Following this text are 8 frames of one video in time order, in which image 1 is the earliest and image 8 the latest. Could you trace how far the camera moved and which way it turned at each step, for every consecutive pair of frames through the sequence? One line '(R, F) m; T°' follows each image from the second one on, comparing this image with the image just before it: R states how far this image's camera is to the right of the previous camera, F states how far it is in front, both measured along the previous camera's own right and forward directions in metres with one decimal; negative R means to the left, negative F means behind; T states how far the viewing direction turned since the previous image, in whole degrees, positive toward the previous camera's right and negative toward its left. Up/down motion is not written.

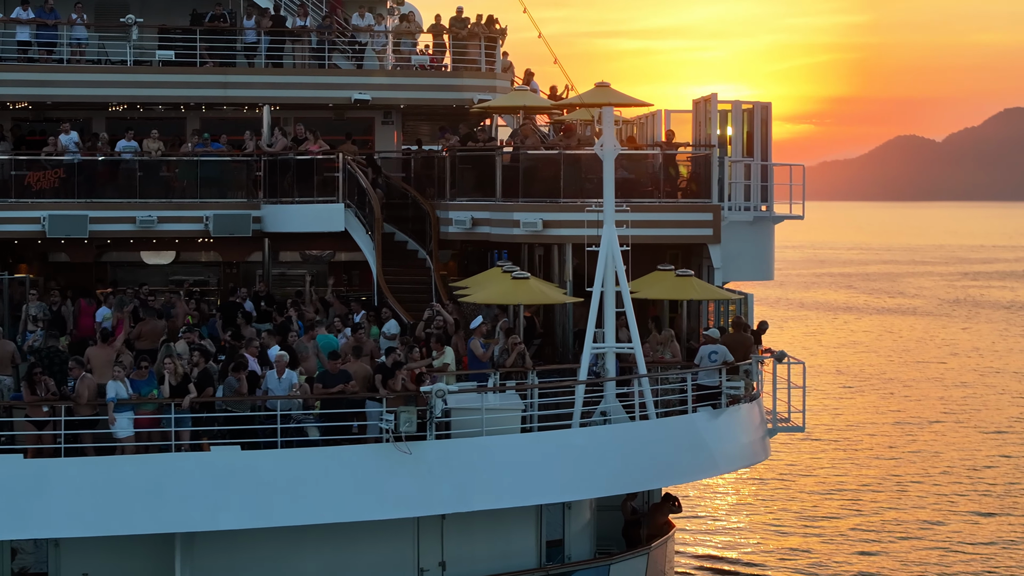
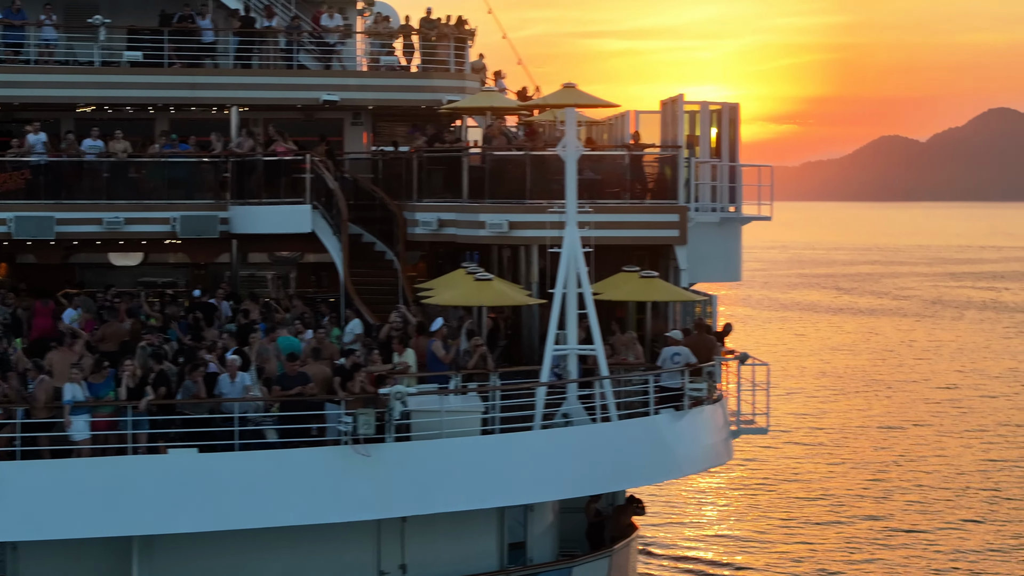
(+0.4, +0.1) m; 0°
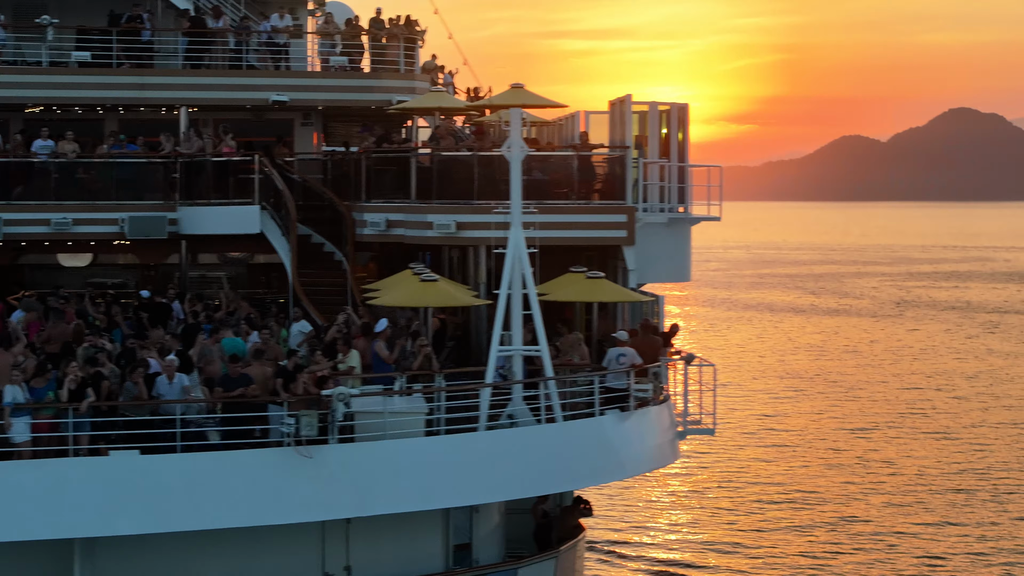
(+0.3, 0.0) m; +1°
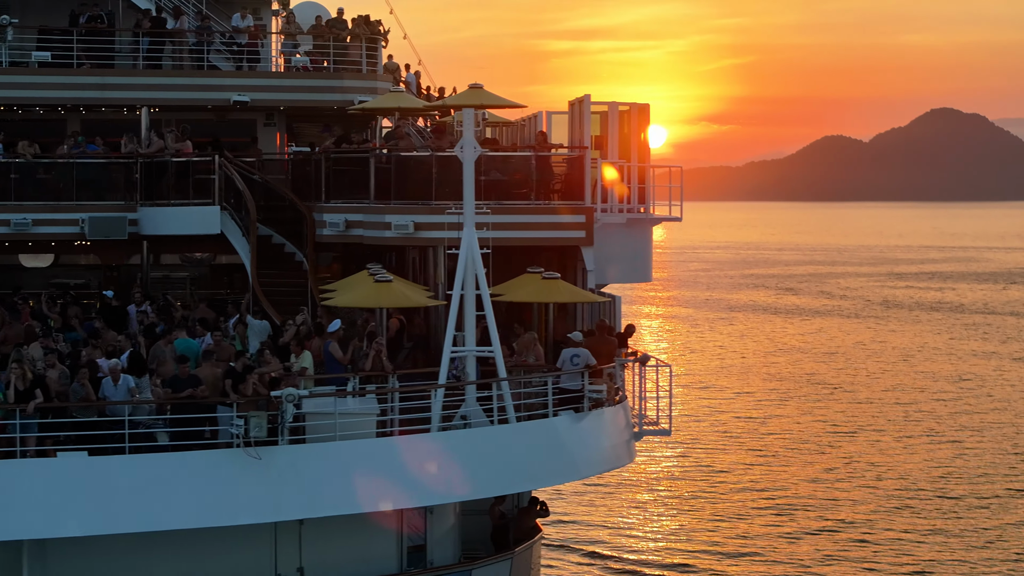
(+0.5, 0.0) m; +1°
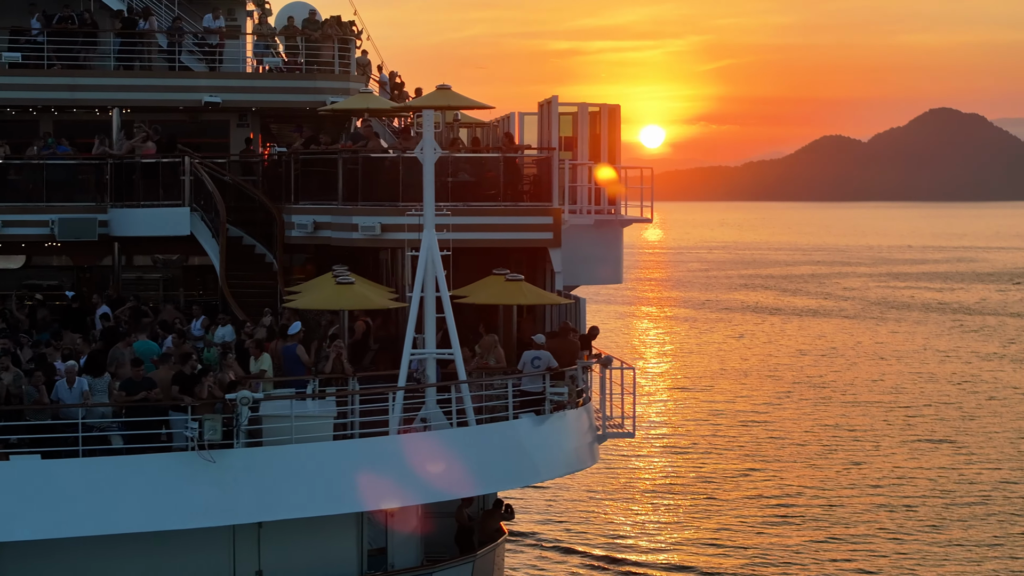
(+0.7, +0.1) m; 0°
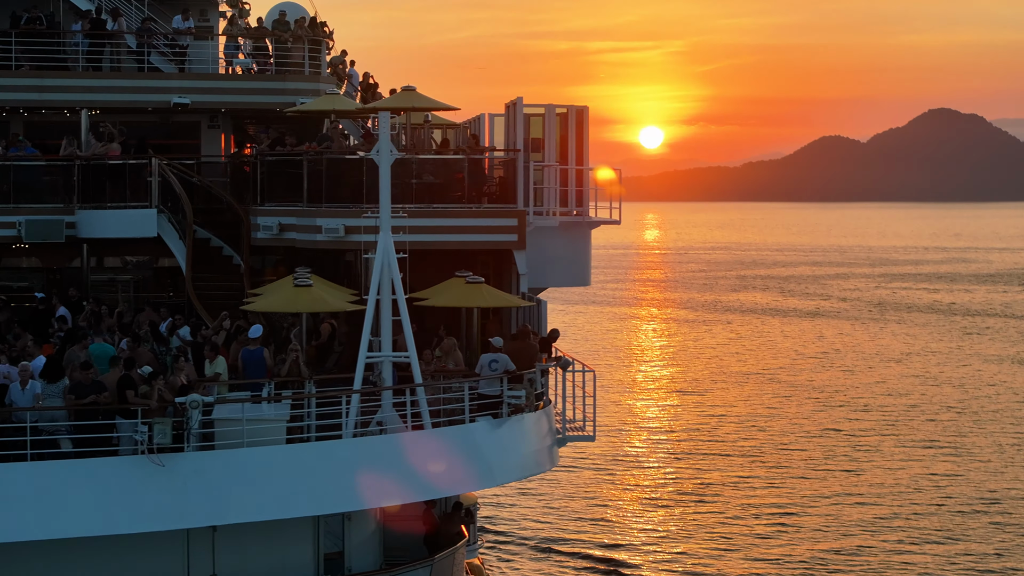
(+0.7, +0.1) m; 0°
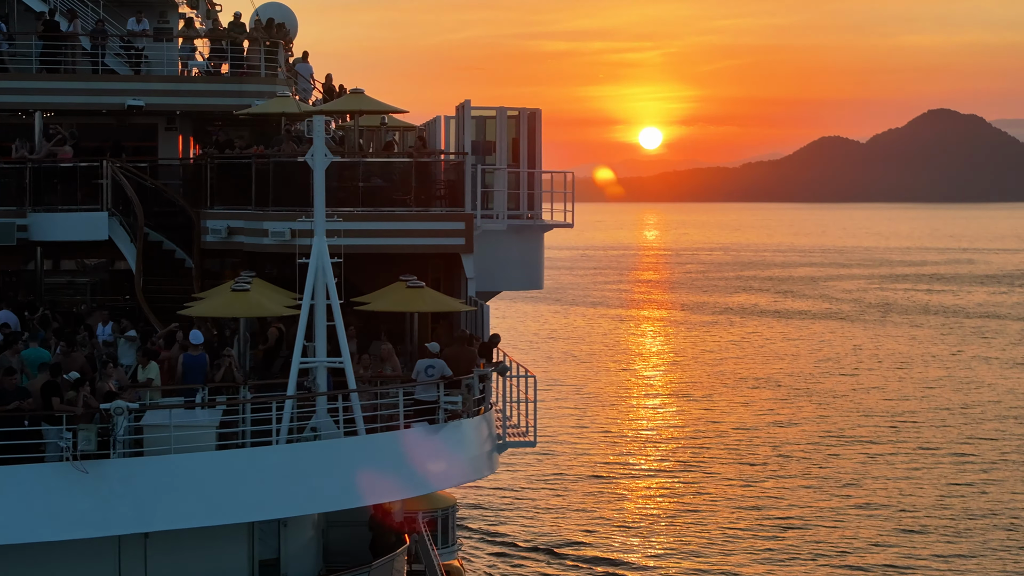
(+1.1, +0.2) m; 0°
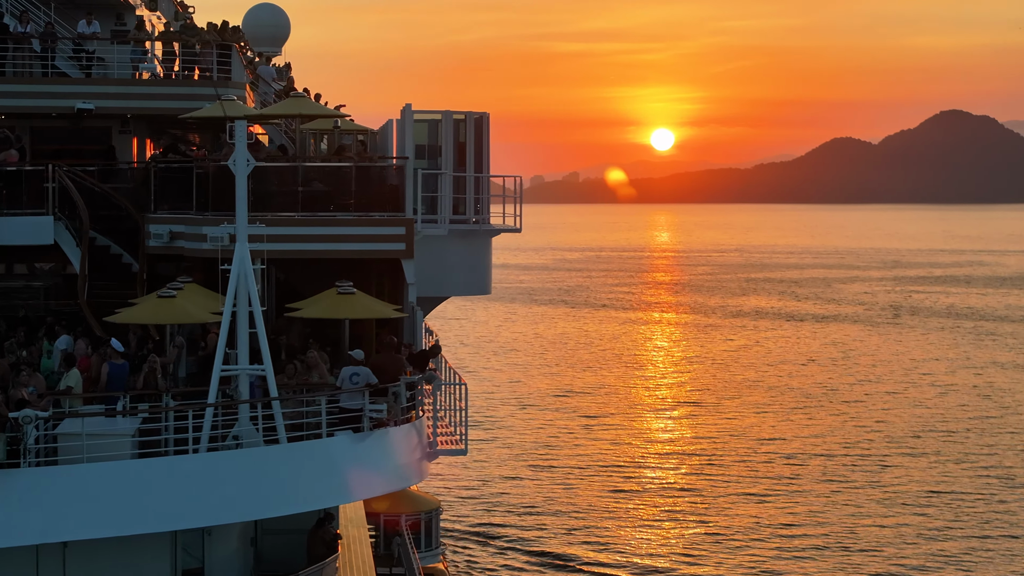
(+1.4, +0.4) m; -1°
